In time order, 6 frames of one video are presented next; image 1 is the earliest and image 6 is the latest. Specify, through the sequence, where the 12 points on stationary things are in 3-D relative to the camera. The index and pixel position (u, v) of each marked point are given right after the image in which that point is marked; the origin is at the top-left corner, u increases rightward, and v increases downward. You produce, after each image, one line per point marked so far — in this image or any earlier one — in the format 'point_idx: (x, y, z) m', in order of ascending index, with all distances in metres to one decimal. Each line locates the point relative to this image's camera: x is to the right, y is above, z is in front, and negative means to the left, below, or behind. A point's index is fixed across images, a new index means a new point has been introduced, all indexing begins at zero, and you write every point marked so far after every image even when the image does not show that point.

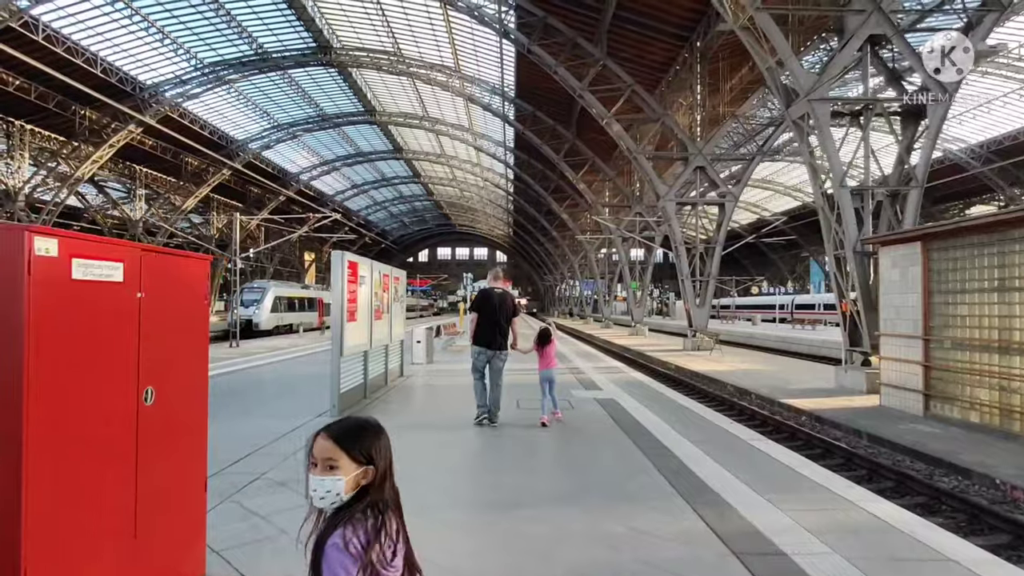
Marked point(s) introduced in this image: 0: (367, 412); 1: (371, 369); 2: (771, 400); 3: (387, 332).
0: (-1.9, -1.5, +8.2) m
1: (-2.0, -1.1, +8.9) m
2: (+5.0, -2.1, +12.2) m
3: (-1.9, -0.7, +9.5) m
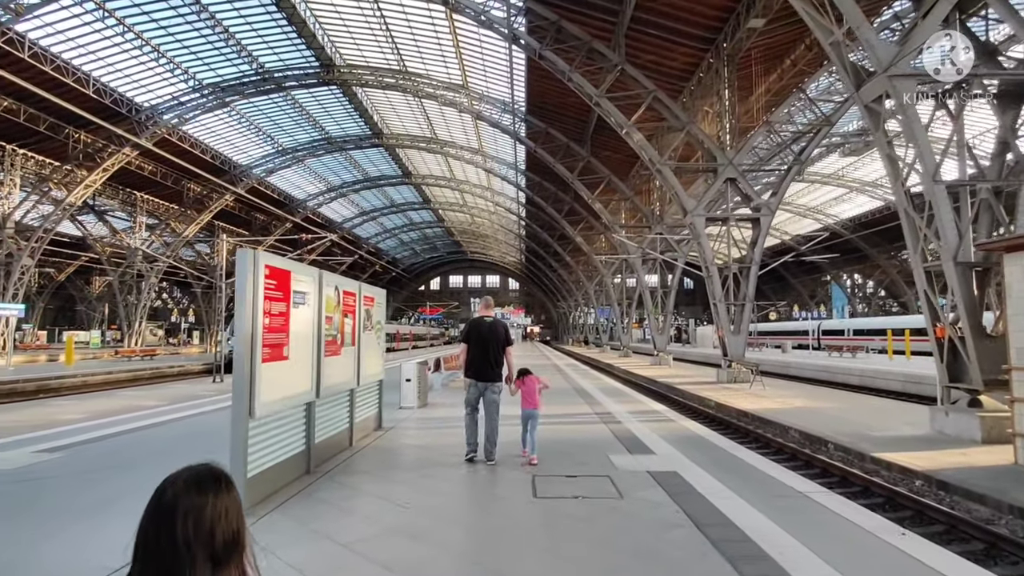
0: (-1.8, -1.7, +5.6) m
1: (-1.9, -1.4, +6.4) m
2: (+5.2, -2.4, +9.5) m
3: (-1.7, -0.9, +6.9) m
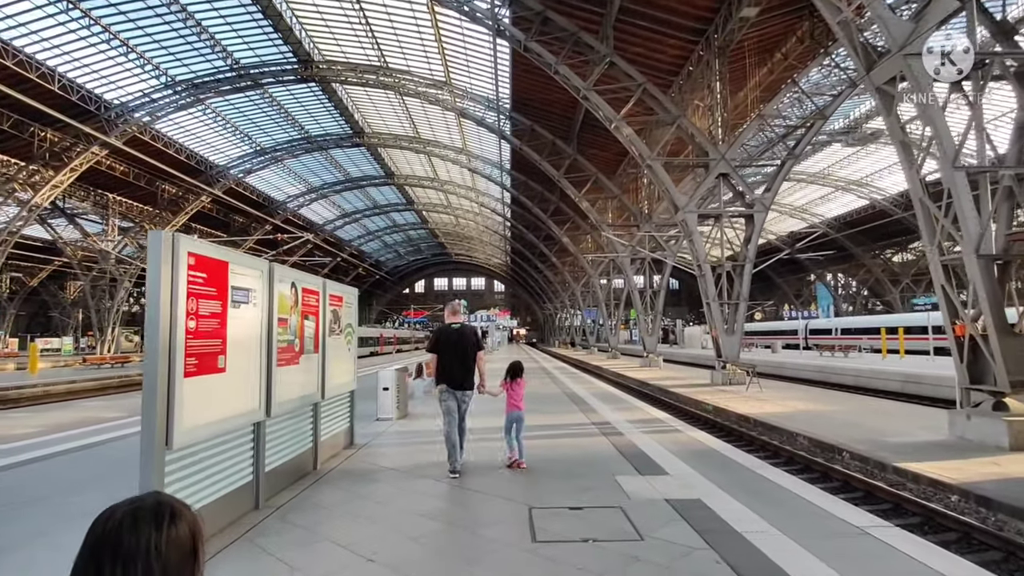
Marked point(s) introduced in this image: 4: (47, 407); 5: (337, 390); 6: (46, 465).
0: (-1.8, -1.7, +4.7) m
1: (-1.9, -1.3, +5.4) m
2: (+5.0, -2.4, +8.7) m
3: (-1.8, -0.9, +6.0) m
4: (-13.1, -3.3, +18.0) m
5: (-1.8, -1.1, +6.7) m
6: (-5.9, -2.3, +8.1) m
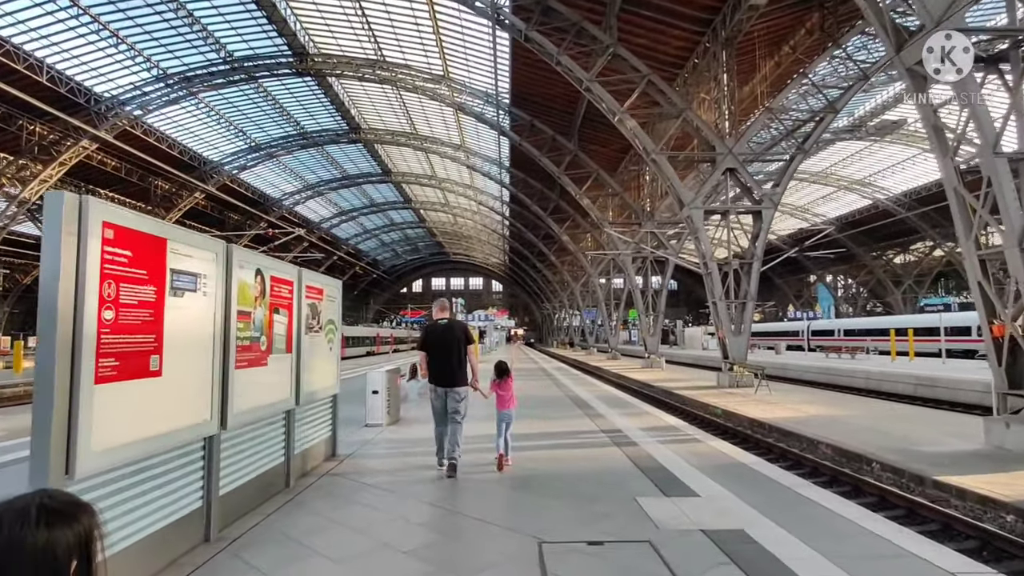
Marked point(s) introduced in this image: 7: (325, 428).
0: (-1.8, -1.6, +3.9) m
1: (-1.9, -1.2, +4.6) m
2: (+5.0, -2.3, +7.9) m
3: (-1.8, -0.8, +5.2) m
4: (-13.1, -3.2, +17.2) m
5: (-1.8, -1.0, +5.9) m
6: (-5.9, -2.2, +7.3) m
7: (-1.9, -1.4, +6.7) m
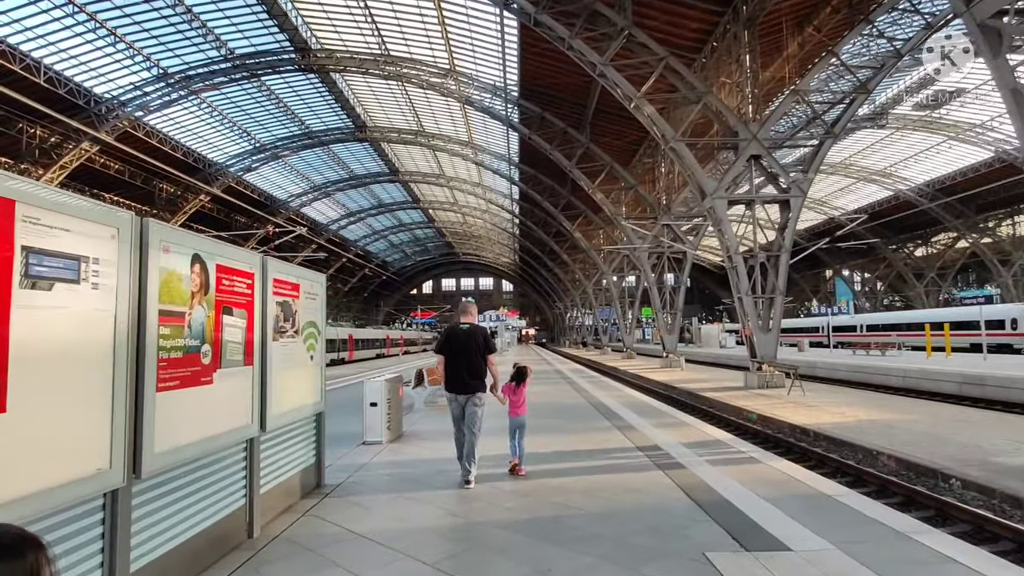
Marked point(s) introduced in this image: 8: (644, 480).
0: (-1.6, -1.6, +2.7) m
1: (-1.8, -1.2, +3.5) m
2: (+5.2, -2.2, +6.7) m
3: (-1.6, -0.8, +4.1) m
4: (-12.8, -3.3, +16.2) m
5: (-1.6, -0.9, +4.8) m
6: (-5.7, -2.2, +6.3) m
7: (-1.7, -1.4, +5.5) m
8: (+1.1, -1.7, +5.7) m
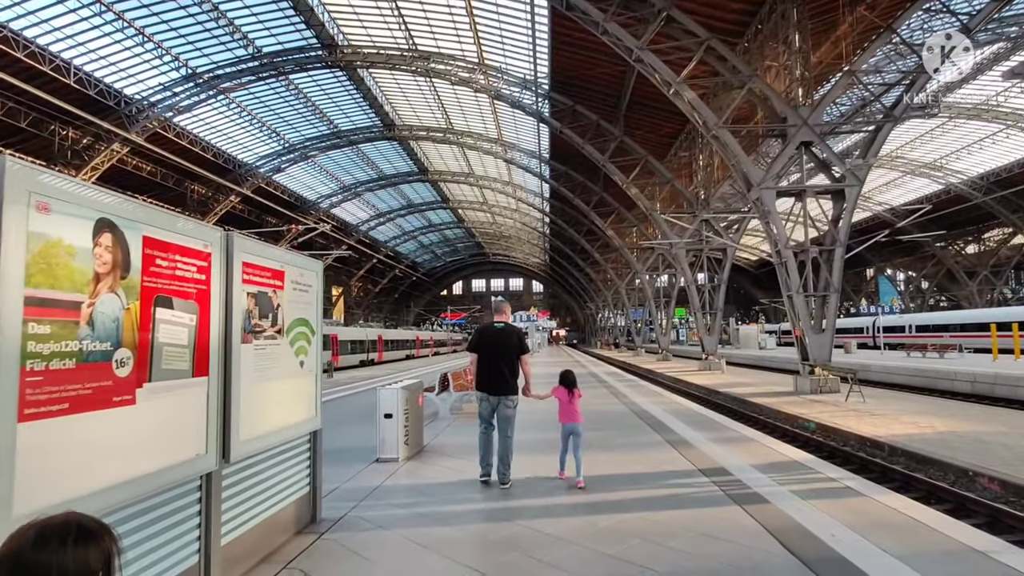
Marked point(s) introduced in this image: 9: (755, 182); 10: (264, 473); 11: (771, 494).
0: (-1.5, -1.5, +1.8) m
1: (-1.6, -1.1, +2.5) m
2: (+5.6, -2.1, +5.3) m
3: (-1.4, -0.7, +3.1) m
4: (-11.9, -3.3, +15.8) m
5: (-1.4, -0.9, +3.8) m
6: (-5.4, -2.1, +5.5) m
7: (-1.4, -1.3, +4.6) m
8: (+1.4, -1.6, +4.5) m
9: (+7.5, +3.3, +19.9) m
10: (-1.5, -1.1, +3.8) m
11: (+2.0, -1.6, +5.1) m
